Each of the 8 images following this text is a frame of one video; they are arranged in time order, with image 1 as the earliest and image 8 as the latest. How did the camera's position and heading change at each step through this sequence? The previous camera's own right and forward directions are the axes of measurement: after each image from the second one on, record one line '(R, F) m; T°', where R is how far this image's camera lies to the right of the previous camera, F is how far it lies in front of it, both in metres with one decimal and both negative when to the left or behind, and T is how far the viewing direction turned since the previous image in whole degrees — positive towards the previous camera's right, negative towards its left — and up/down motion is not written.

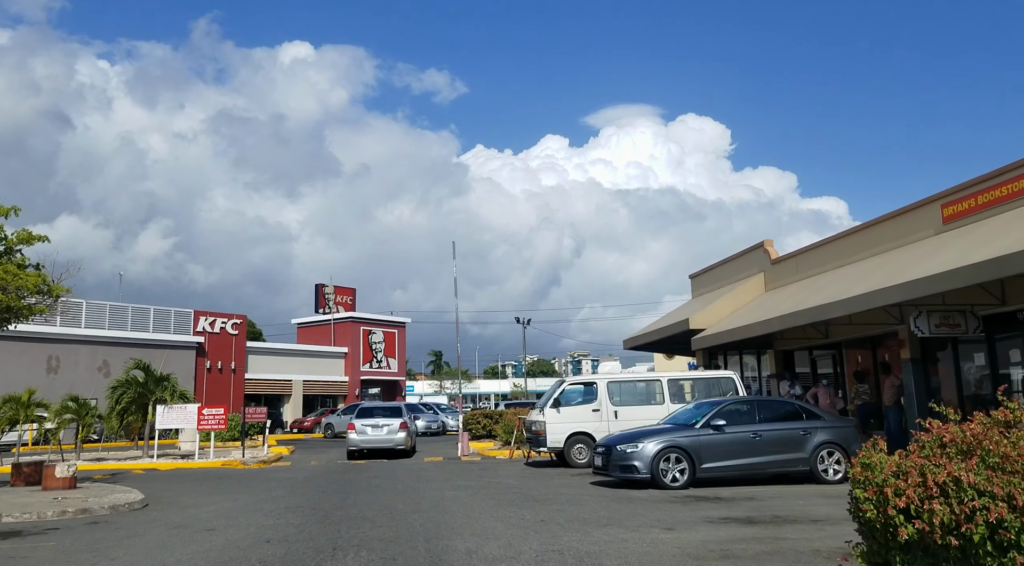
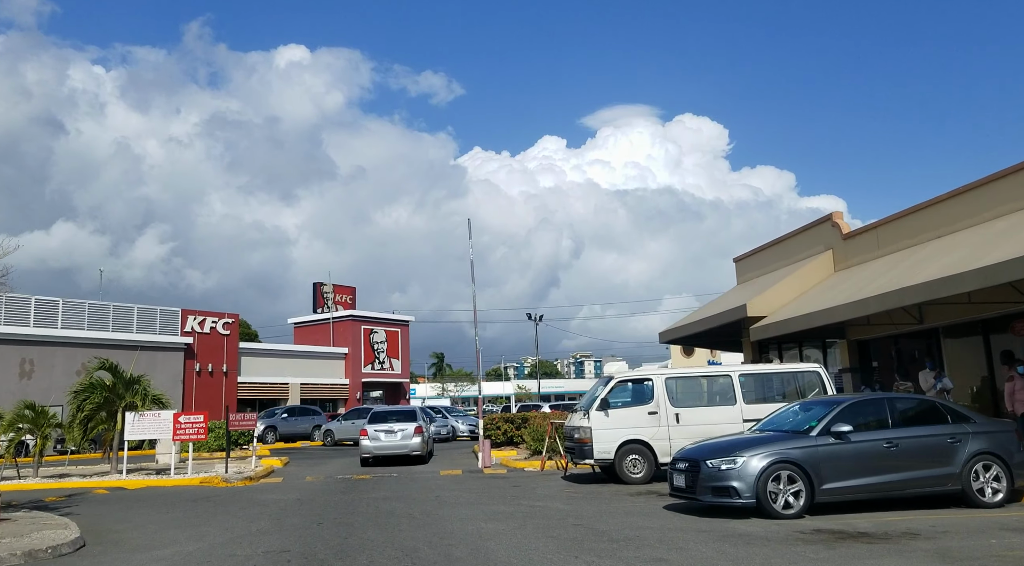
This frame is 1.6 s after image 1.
(-0.7, +3.1) m; 0°
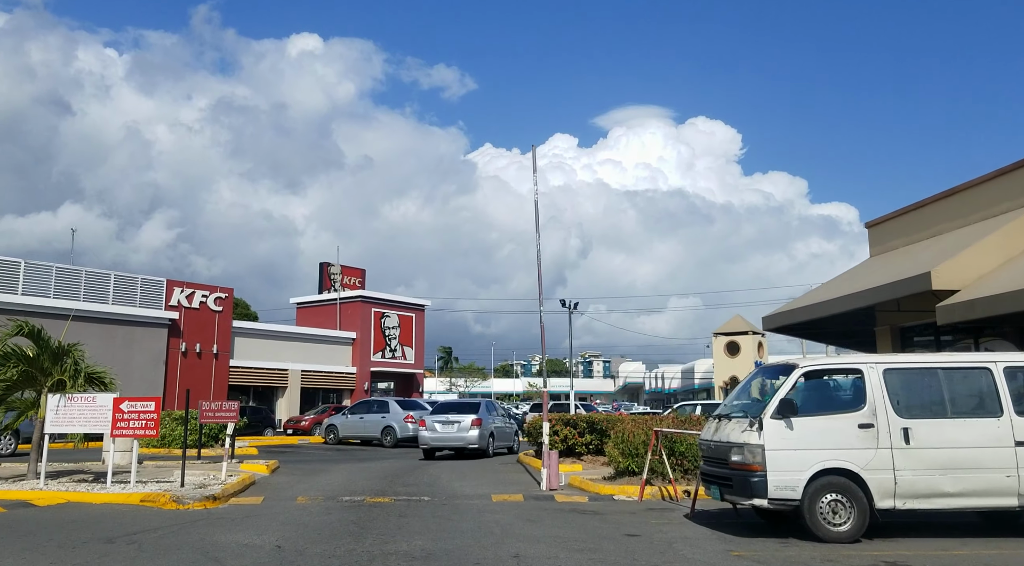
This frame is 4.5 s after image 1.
(-1.3, +5.5) m; 0°
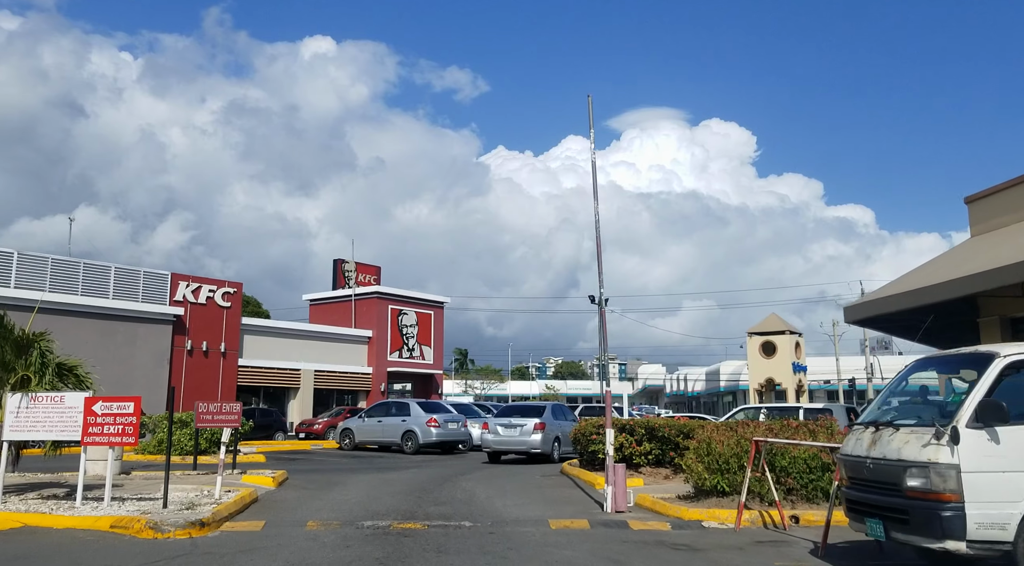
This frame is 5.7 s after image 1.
(-0.6, +2.4) m; -1°
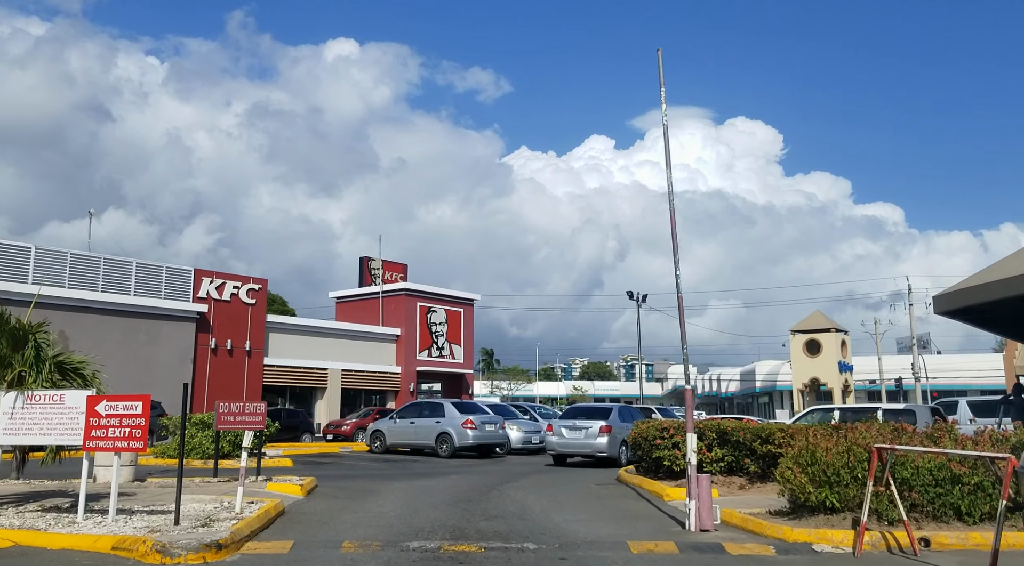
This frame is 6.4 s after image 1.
(-0.5, +1.5) m; -2°
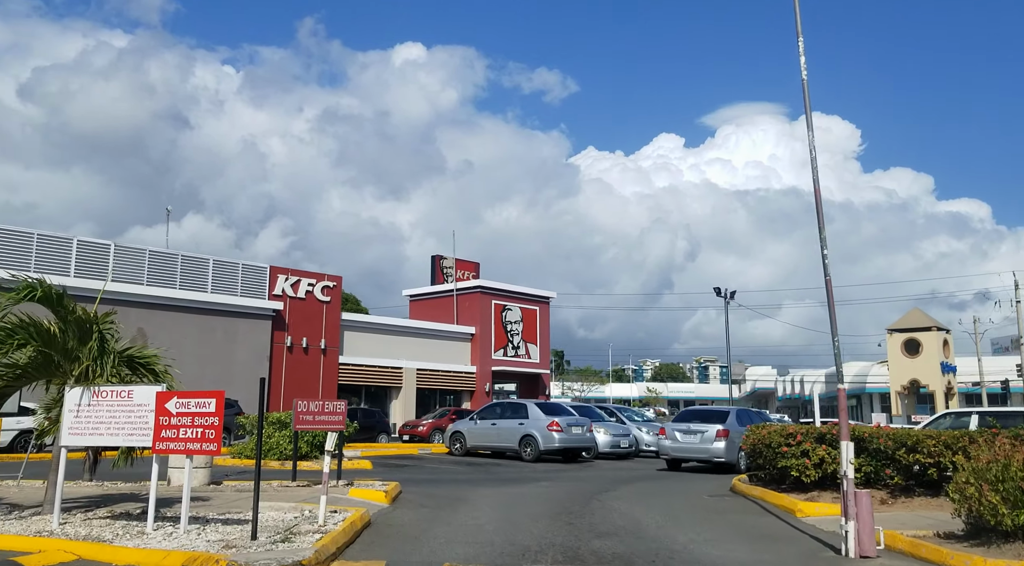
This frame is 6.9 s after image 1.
(-0.5, +1.3) m; -5°
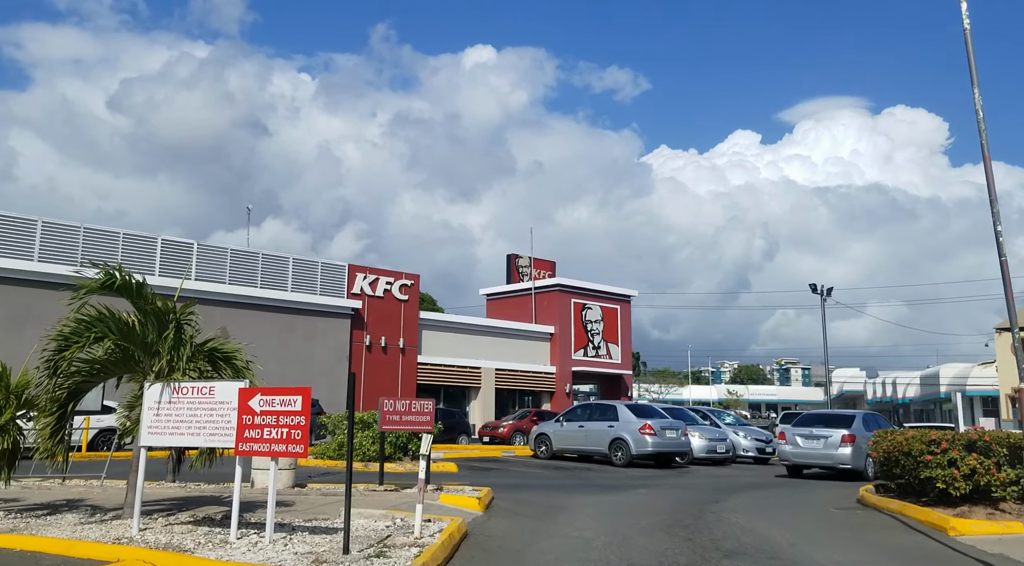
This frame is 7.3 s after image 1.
(-0.4, +0.9) m; -5°
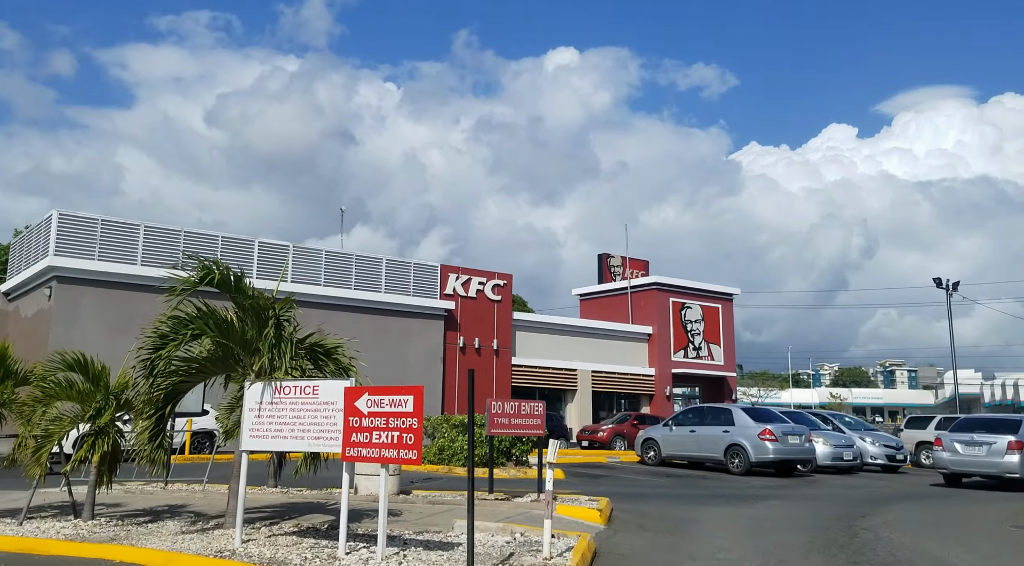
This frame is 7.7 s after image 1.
(-0.5, +0.9) m; -6°
